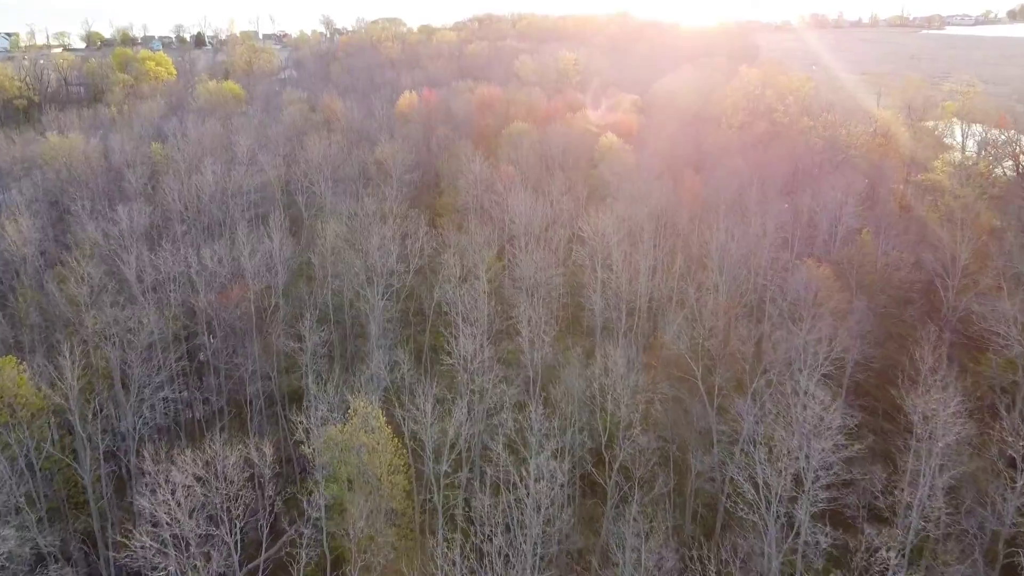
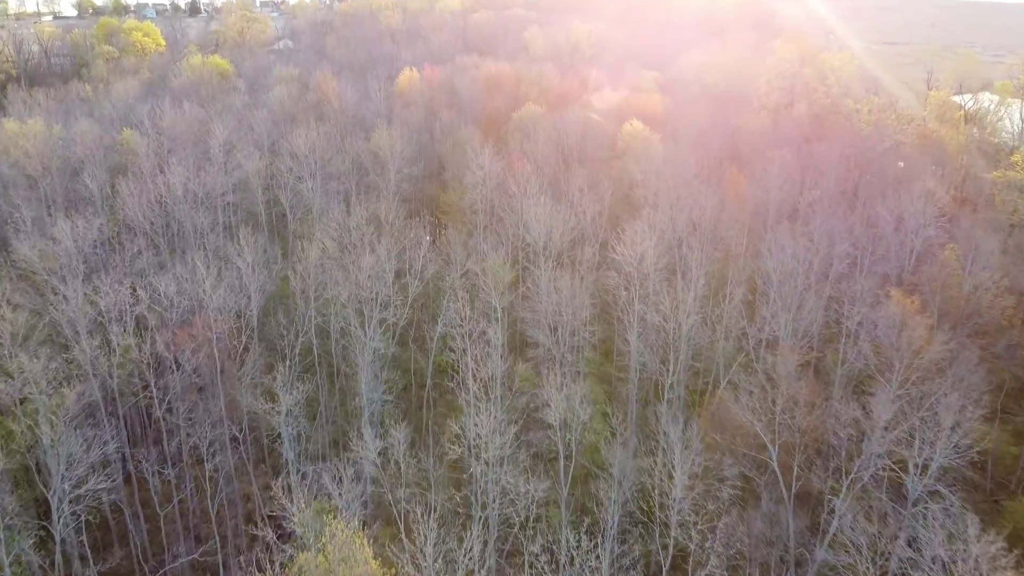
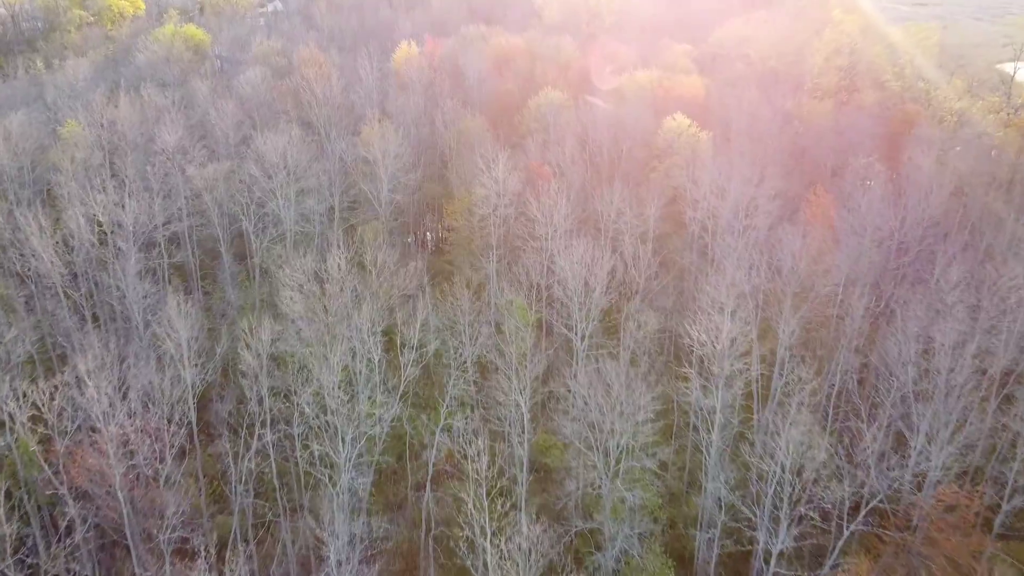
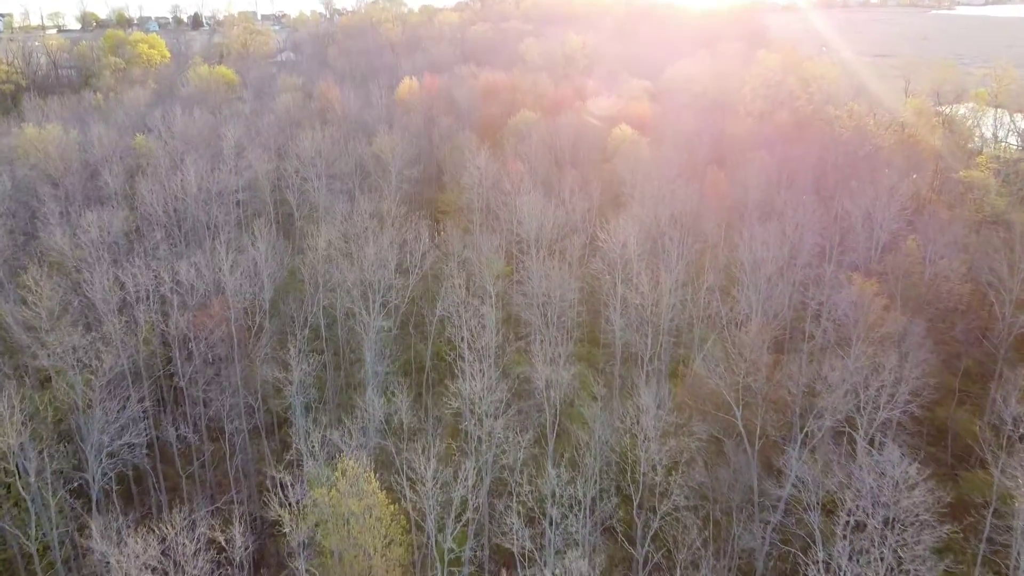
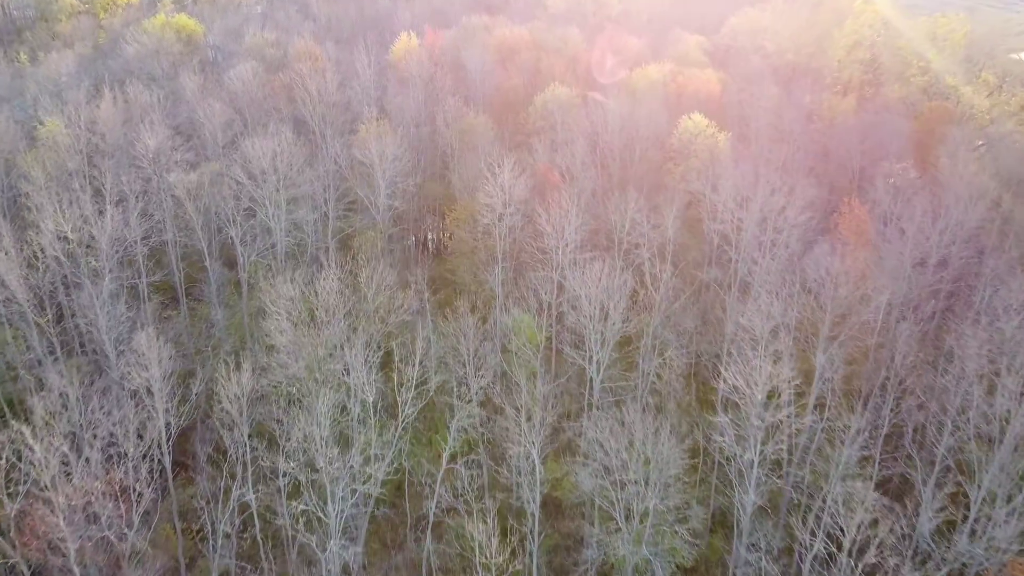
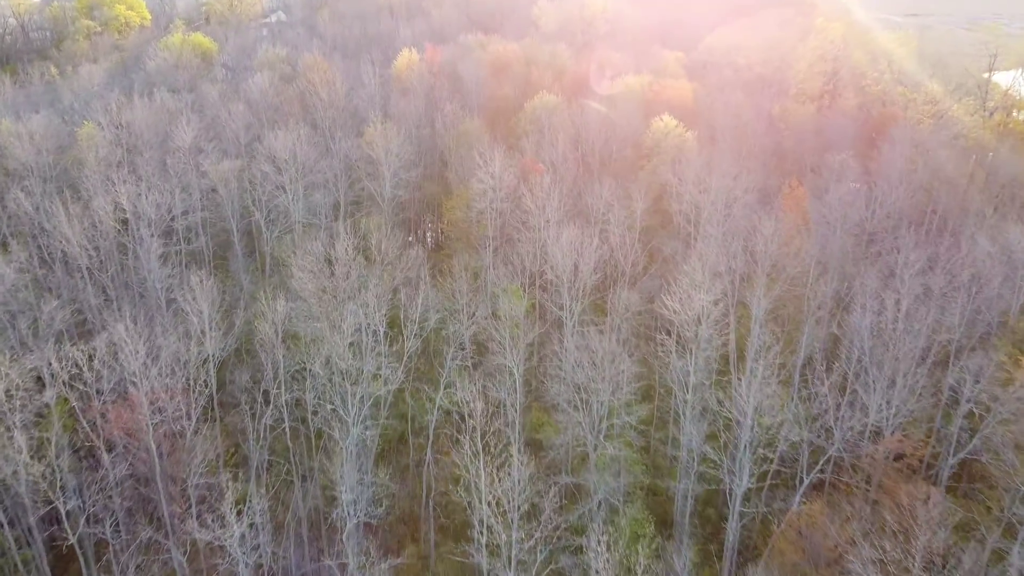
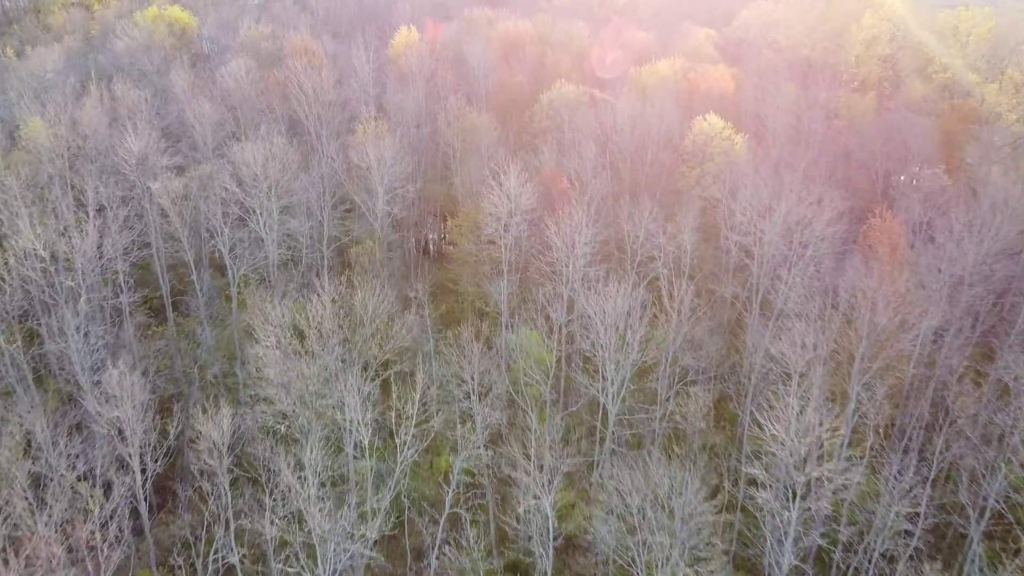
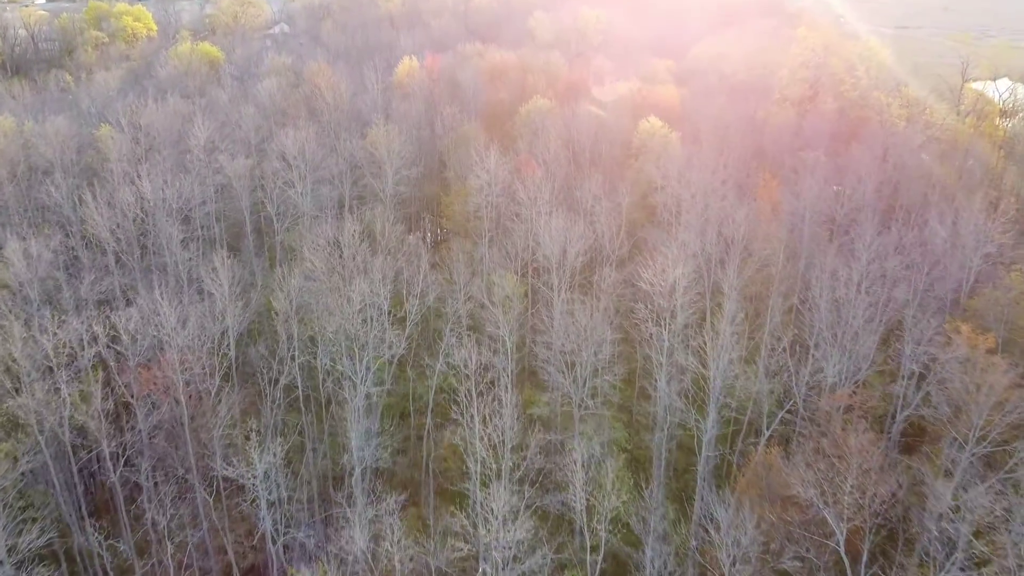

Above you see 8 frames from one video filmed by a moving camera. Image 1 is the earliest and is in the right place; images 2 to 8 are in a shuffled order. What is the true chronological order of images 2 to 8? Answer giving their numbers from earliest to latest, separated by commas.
4, 2, 8, 6, 3, 5, 7
